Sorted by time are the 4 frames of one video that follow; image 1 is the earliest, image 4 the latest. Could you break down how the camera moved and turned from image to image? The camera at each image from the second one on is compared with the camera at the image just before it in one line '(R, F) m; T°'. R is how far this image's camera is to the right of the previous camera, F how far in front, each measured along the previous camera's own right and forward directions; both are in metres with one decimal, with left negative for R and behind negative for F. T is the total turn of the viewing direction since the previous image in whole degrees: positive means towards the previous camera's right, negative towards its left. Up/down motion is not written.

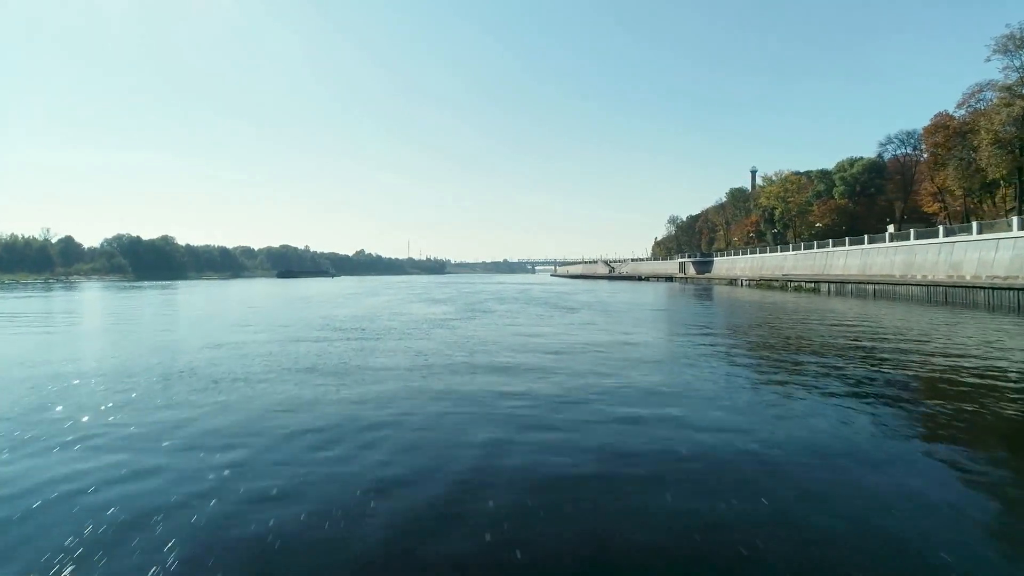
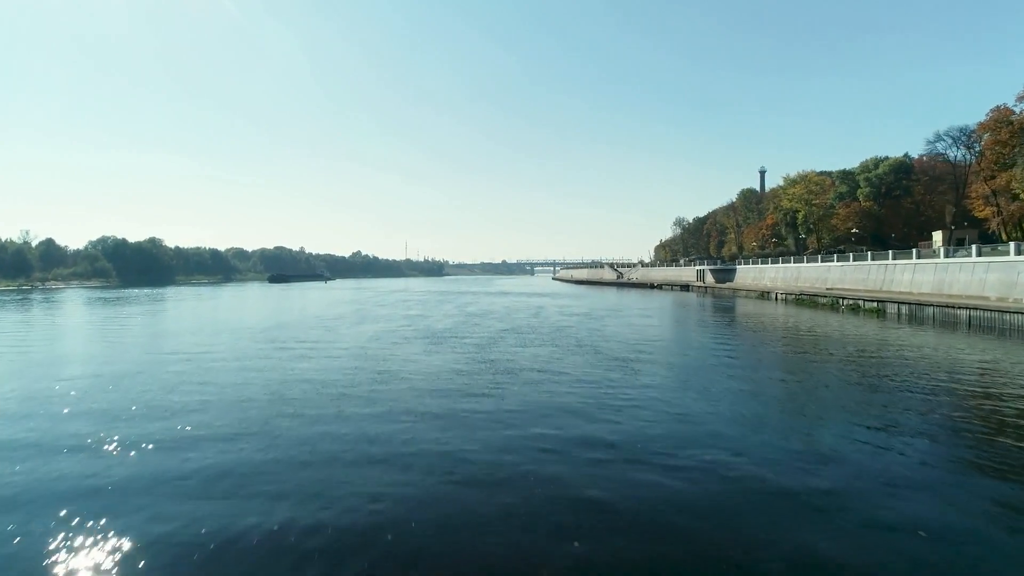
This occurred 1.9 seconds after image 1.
(-0.6, +4.6) m; 0°
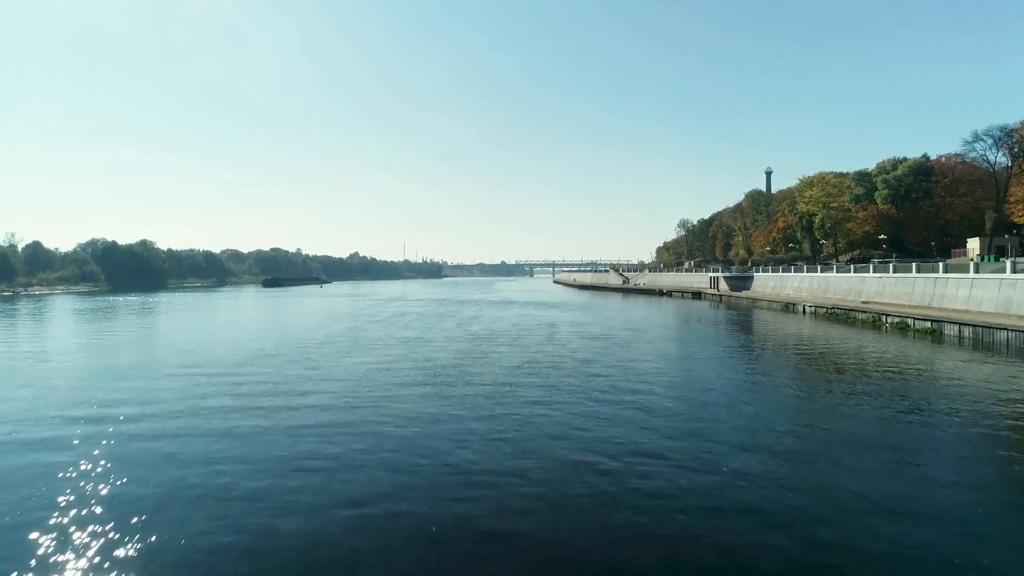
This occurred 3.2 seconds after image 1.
(-0.4, +2.9) m; 0°
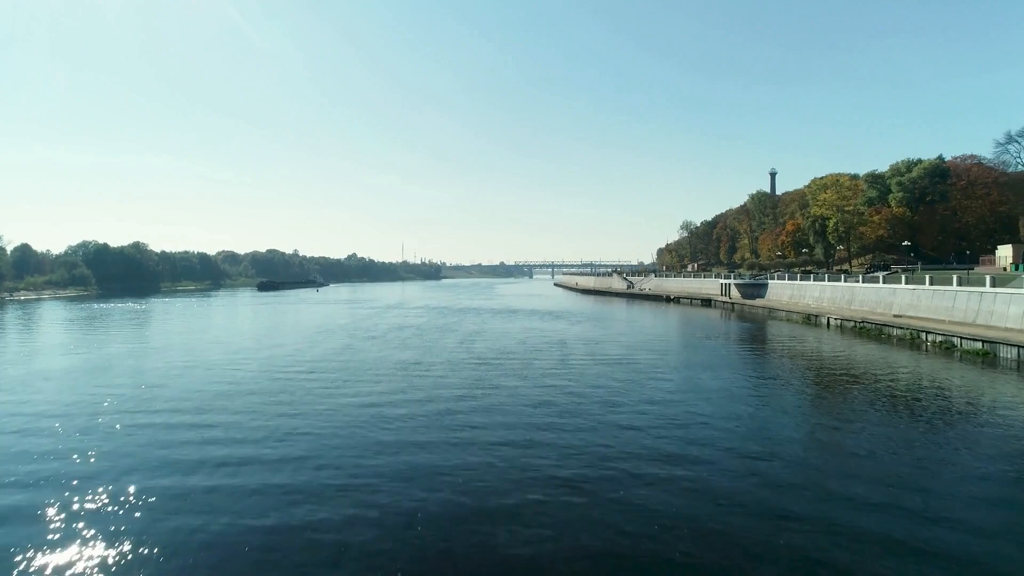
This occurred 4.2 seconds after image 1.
(-0.3, +2.3) m; 0°
